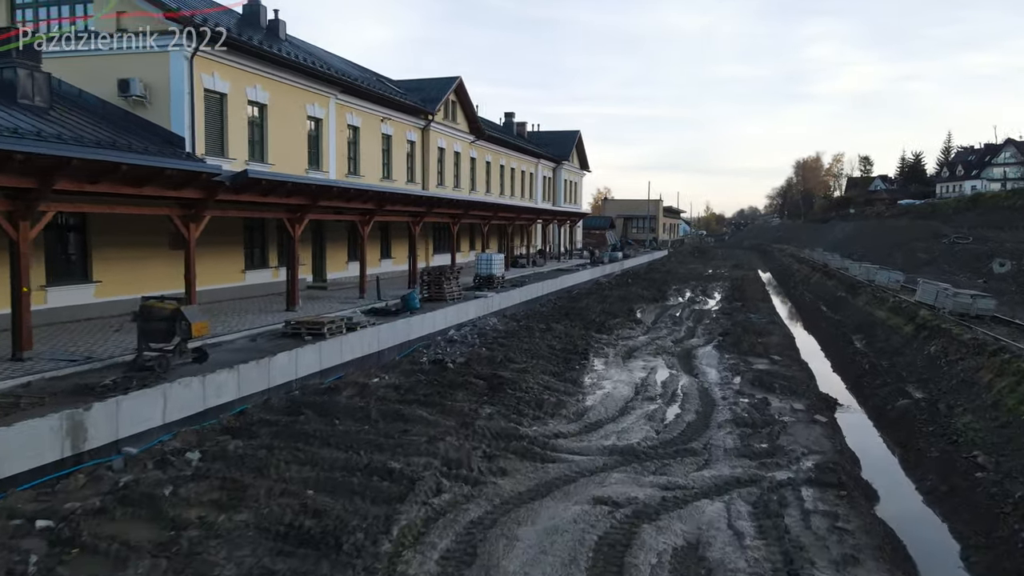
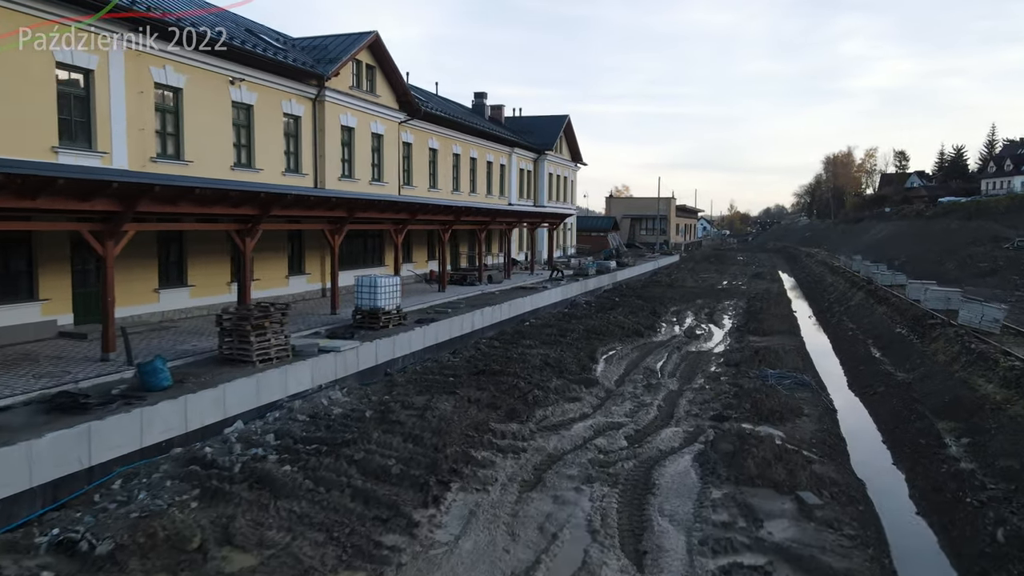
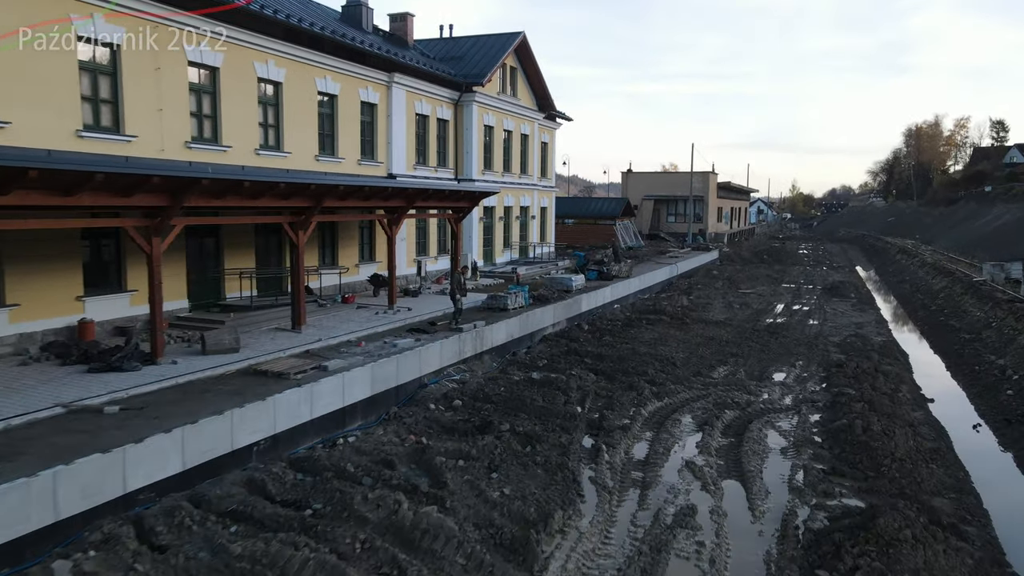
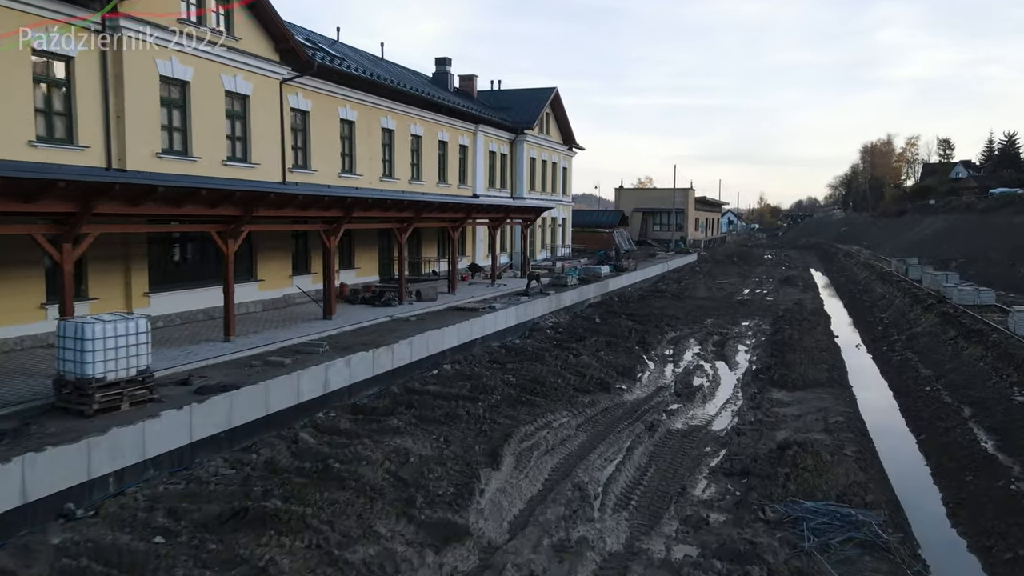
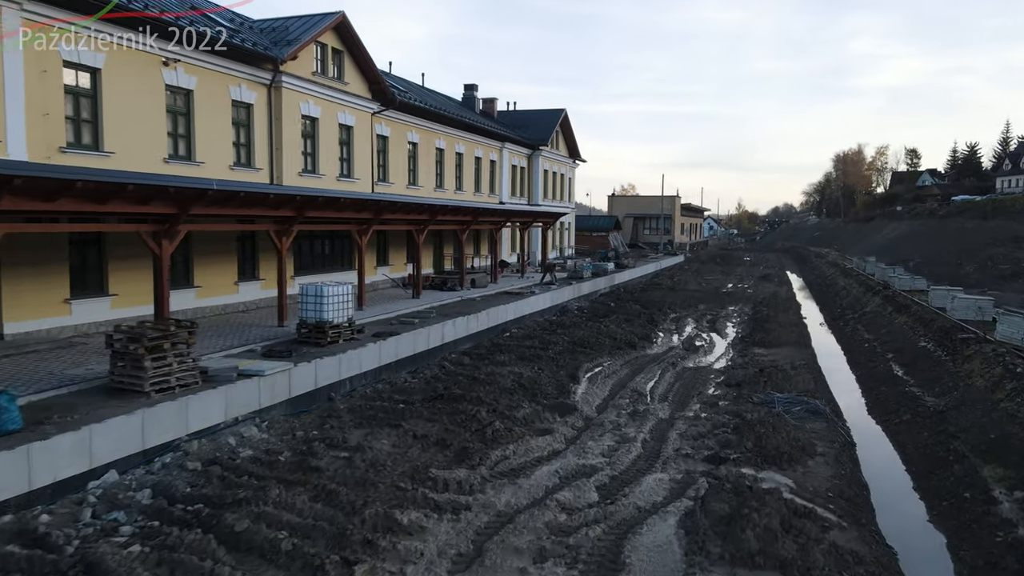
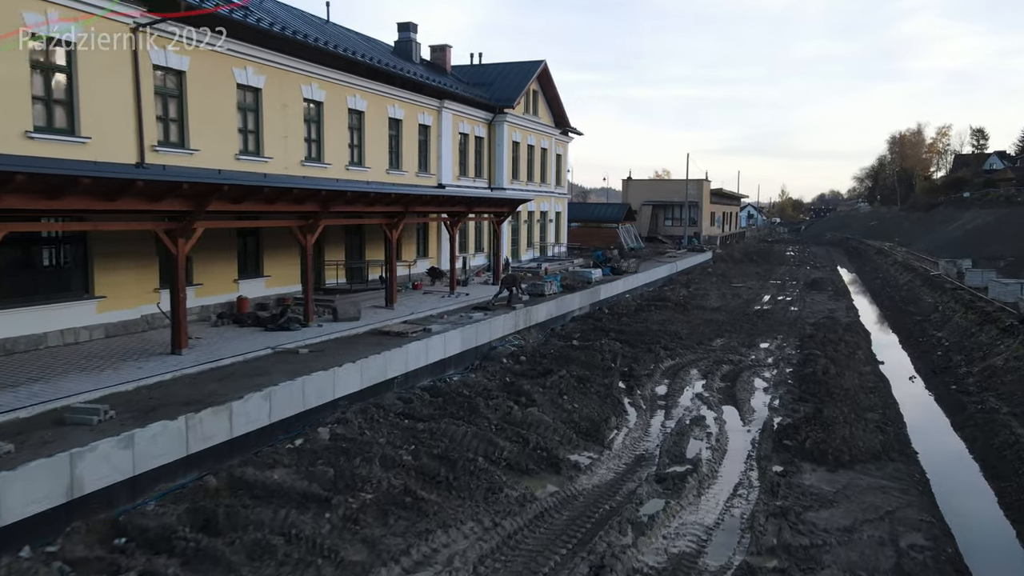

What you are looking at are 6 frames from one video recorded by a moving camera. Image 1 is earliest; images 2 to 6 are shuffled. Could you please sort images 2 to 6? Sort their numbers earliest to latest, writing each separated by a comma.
2, 5, 4, 6, 3
